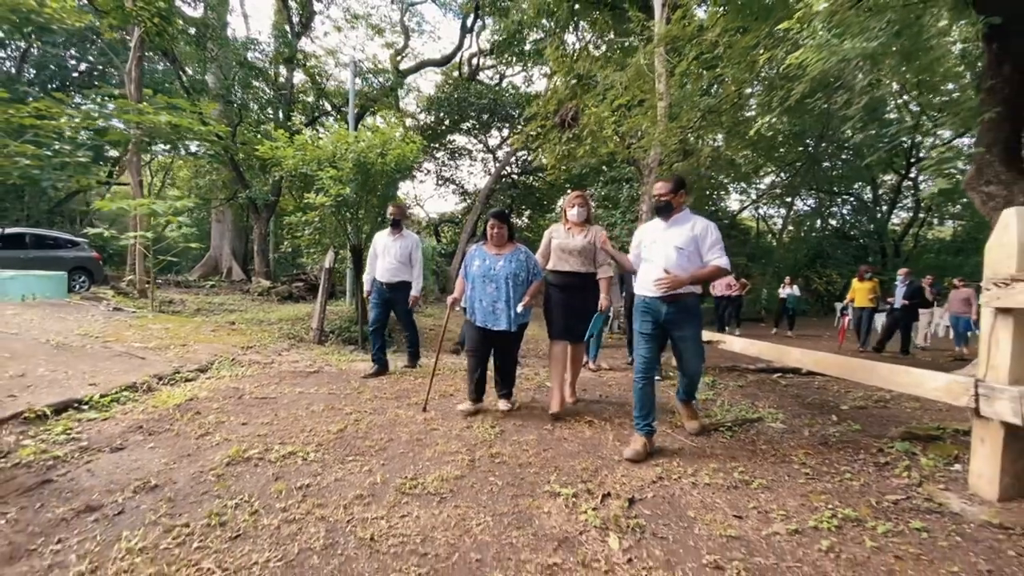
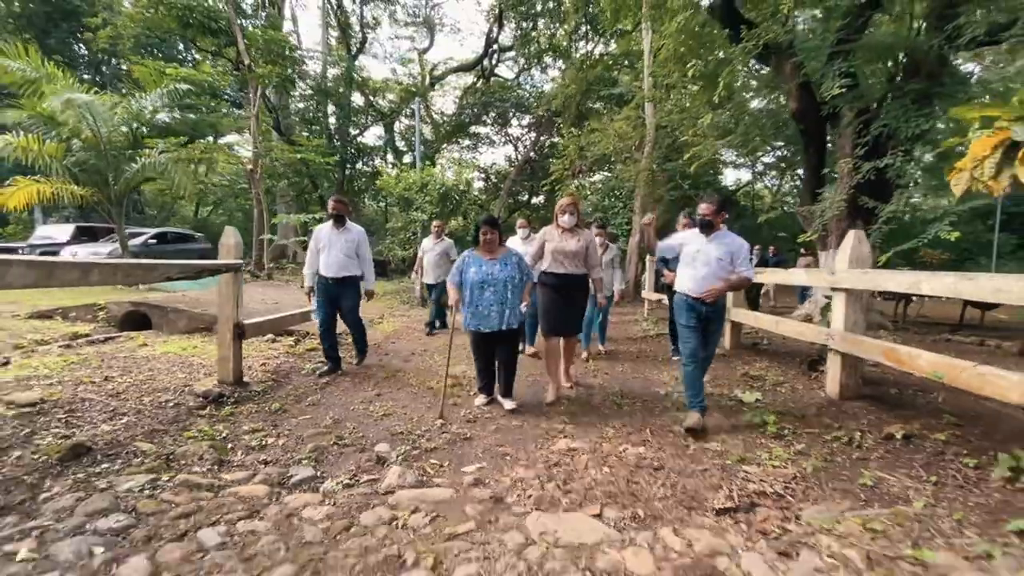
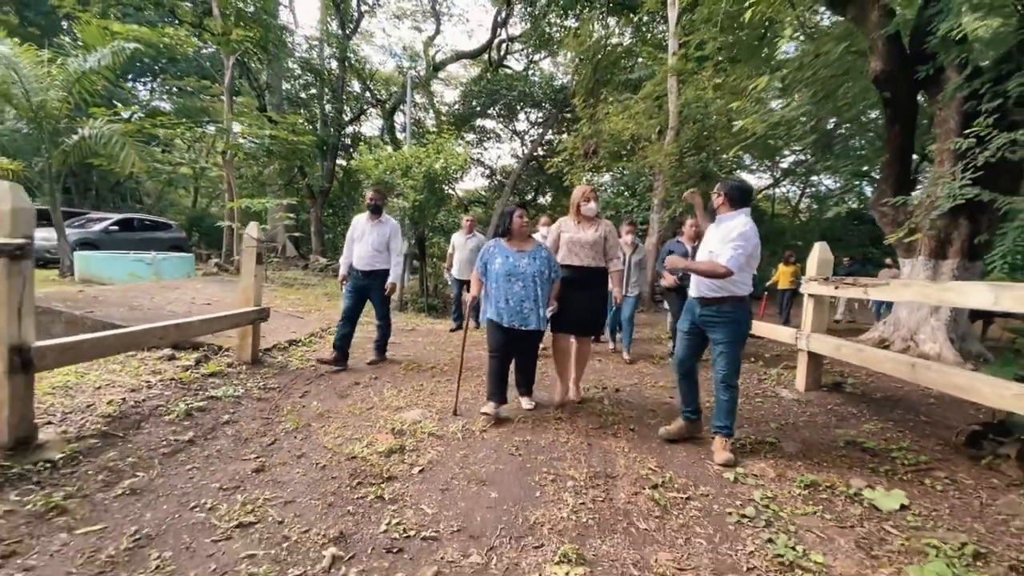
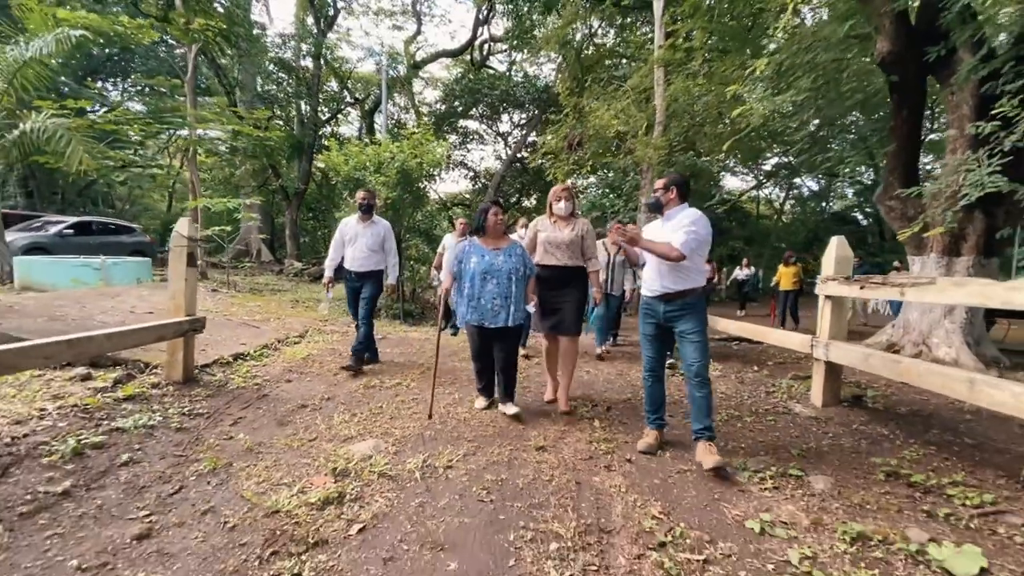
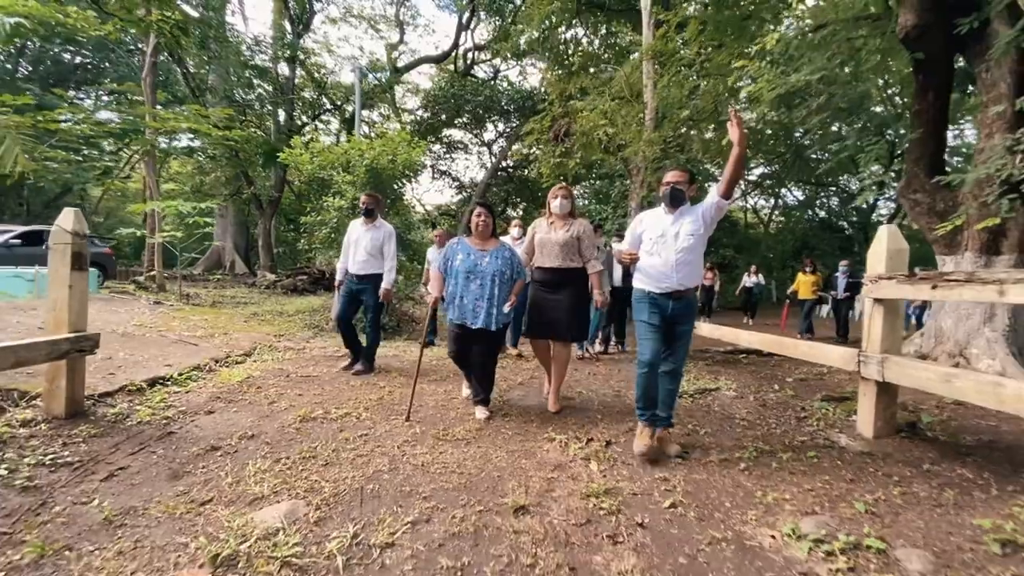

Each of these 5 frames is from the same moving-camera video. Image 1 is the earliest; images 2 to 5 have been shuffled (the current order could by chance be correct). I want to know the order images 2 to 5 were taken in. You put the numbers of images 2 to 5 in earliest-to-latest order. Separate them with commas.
5, 4, 3, 2
